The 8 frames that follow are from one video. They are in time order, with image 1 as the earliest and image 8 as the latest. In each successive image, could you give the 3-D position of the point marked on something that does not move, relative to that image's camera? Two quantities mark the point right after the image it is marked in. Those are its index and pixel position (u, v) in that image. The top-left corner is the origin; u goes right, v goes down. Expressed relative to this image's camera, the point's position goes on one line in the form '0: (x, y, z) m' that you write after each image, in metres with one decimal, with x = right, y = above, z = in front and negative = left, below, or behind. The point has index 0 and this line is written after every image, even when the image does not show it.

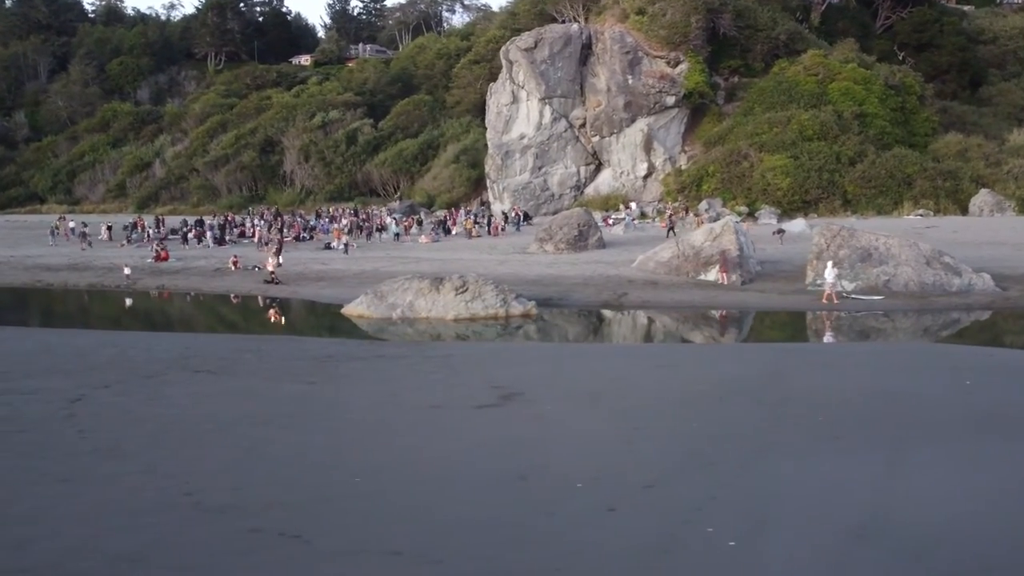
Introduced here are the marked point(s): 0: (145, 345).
0: (-17.2, -3.1, +19.9) m
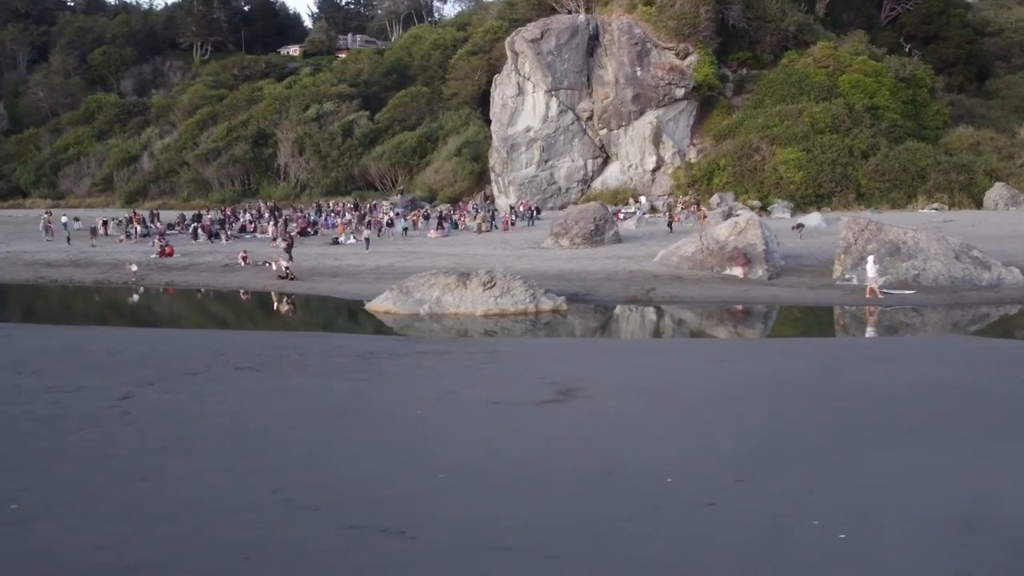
0: (-16.1, -3.0, +19.0) m
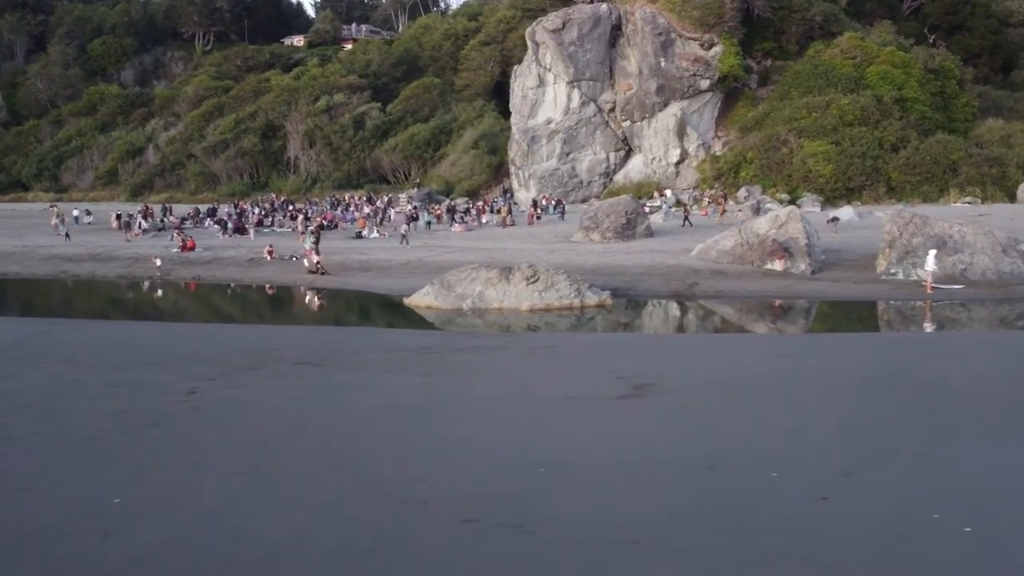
0: (-13.7, -2.8, +19.0) m
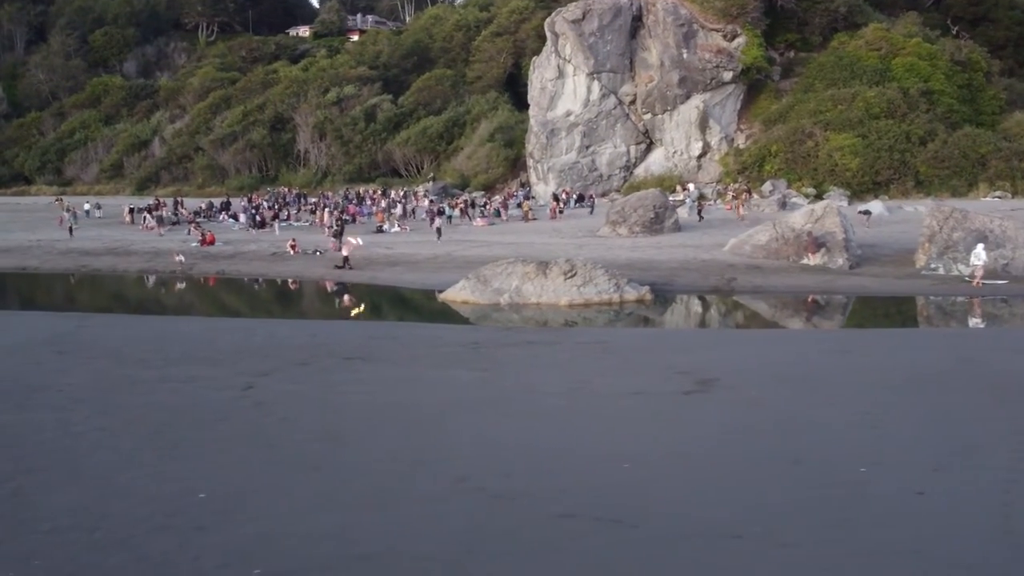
0: (-11.5, -2.6, +19.0) m
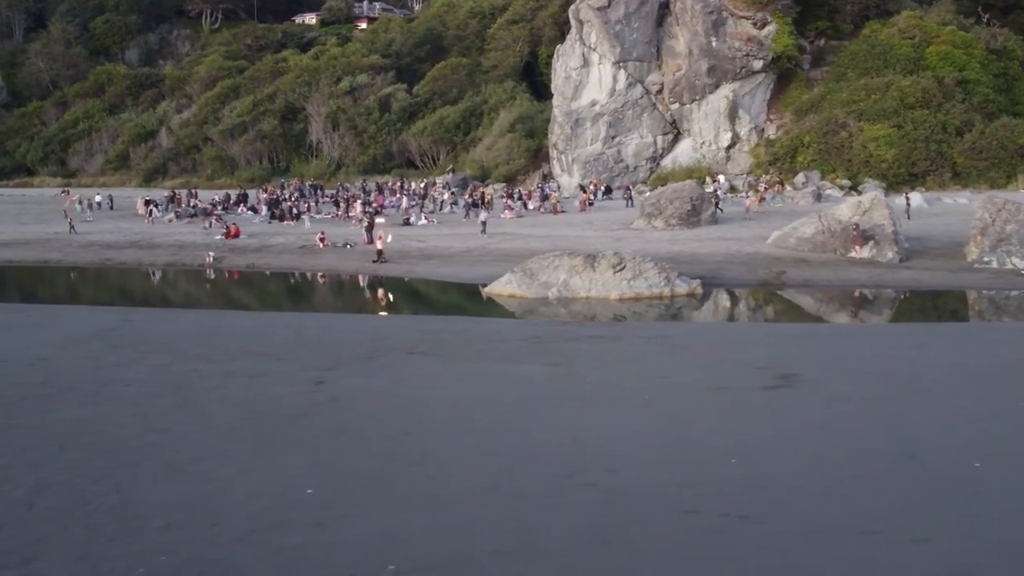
0: (-8.8, -2.3, +19.0) m
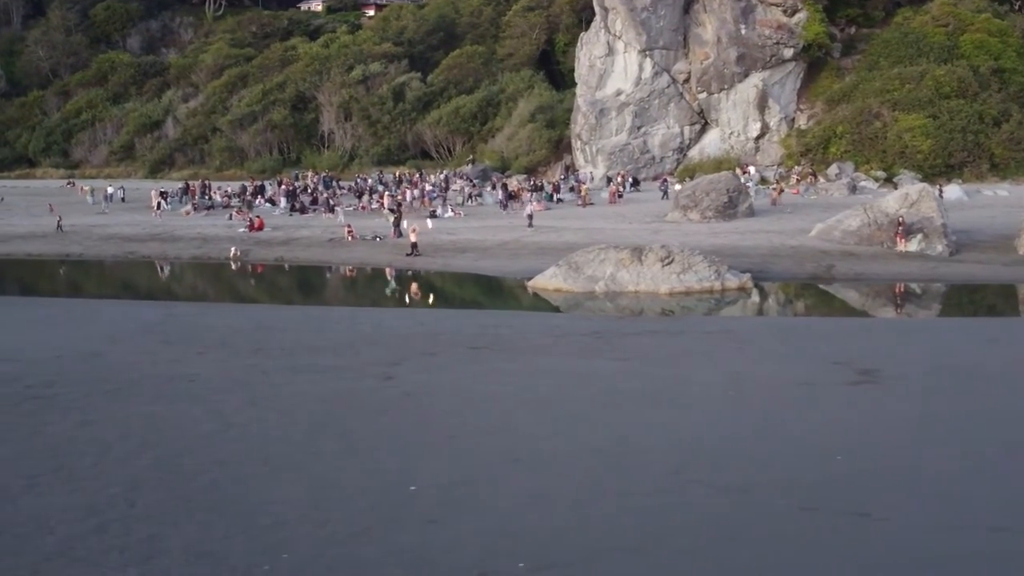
0: (-6.1, -2.0, +19.0) m
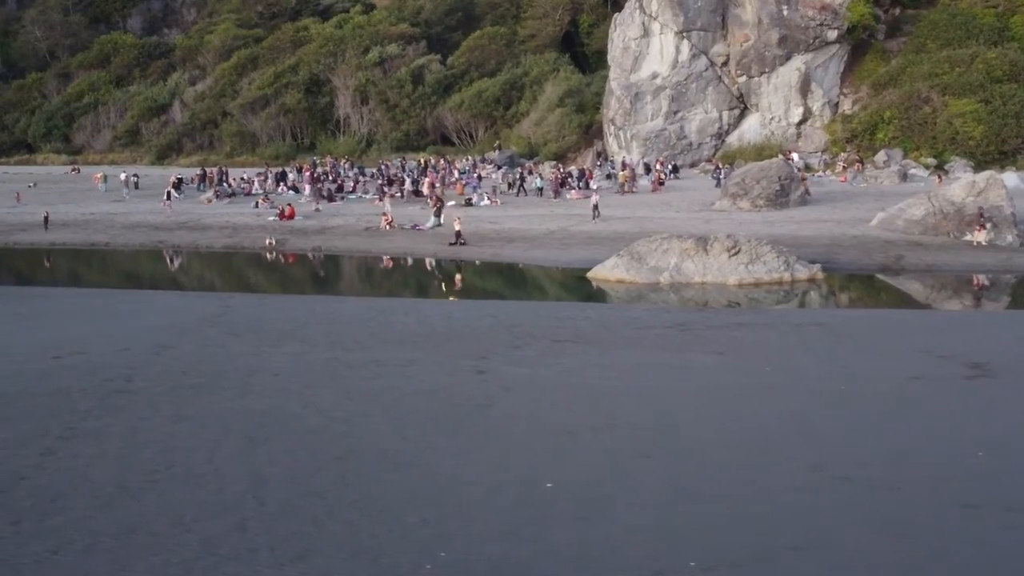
0: (-2.4, -1.6, +18.9) m
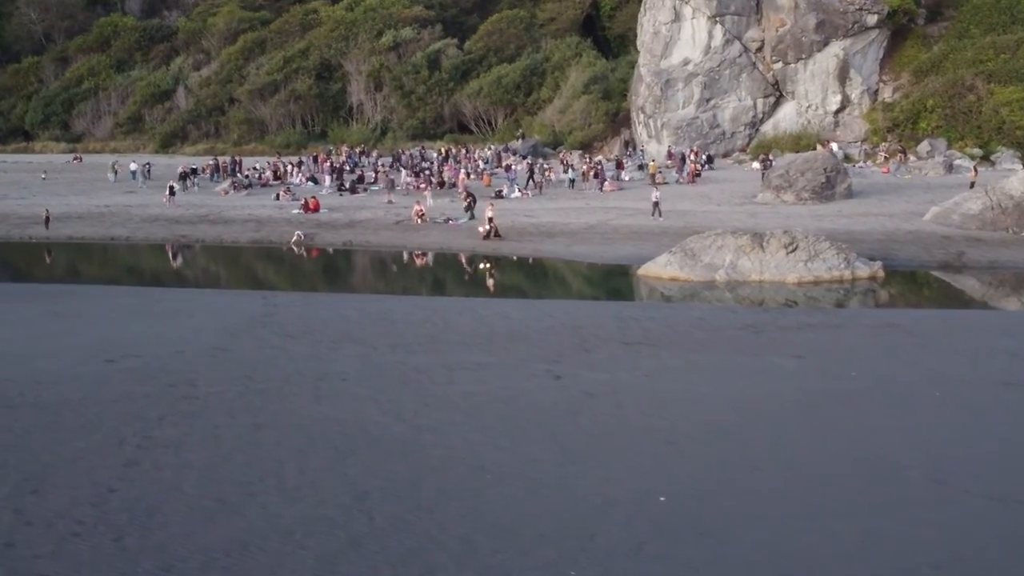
0: (+0.5, -1.6, +18.6) m
